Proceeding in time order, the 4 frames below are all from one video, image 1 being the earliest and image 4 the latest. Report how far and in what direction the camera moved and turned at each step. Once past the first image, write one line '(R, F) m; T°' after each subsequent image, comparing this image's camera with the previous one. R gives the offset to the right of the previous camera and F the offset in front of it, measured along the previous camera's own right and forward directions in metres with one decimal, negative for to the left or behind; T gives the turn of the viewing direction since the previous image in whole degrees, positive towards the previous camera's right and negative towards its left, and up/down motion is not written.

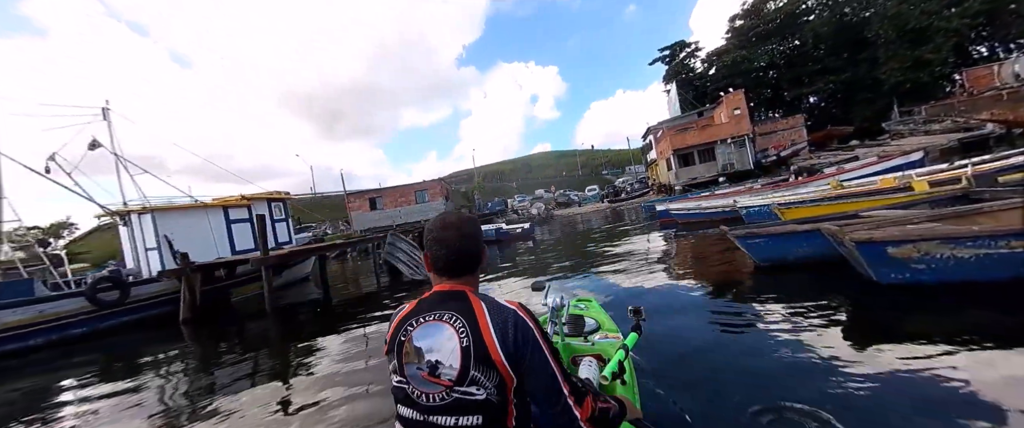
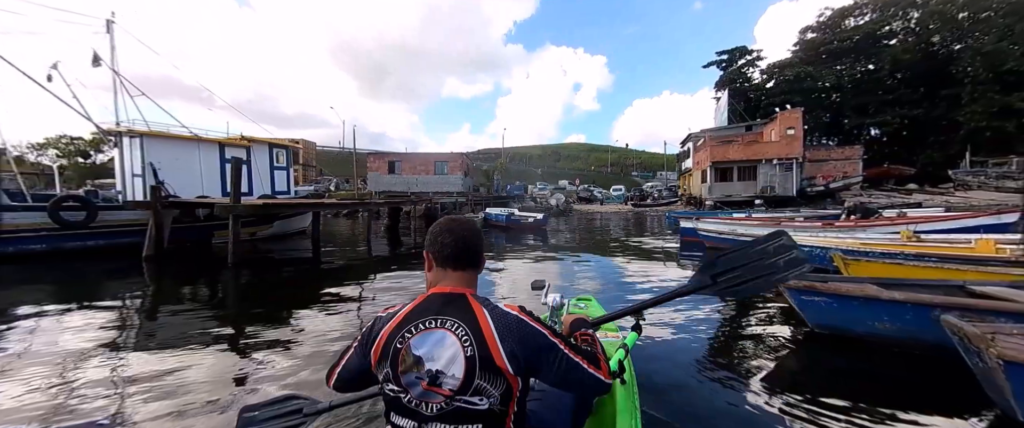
(+0.3, +0.8) m; -3°
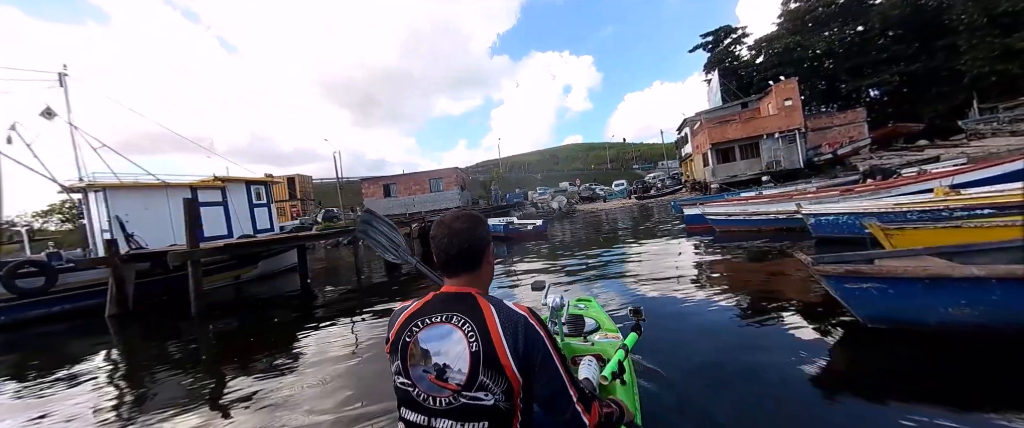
(+0.3, +0.5) m; -1°
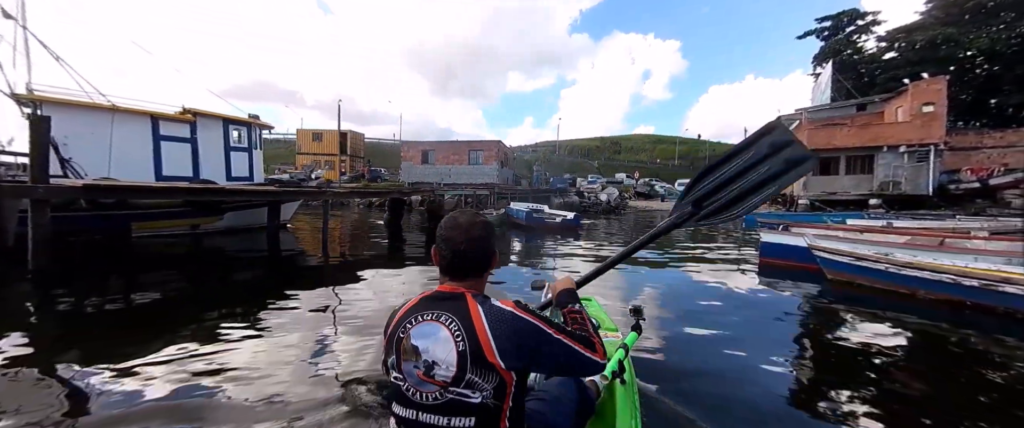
(+0.9, +2.1) m; -8°
